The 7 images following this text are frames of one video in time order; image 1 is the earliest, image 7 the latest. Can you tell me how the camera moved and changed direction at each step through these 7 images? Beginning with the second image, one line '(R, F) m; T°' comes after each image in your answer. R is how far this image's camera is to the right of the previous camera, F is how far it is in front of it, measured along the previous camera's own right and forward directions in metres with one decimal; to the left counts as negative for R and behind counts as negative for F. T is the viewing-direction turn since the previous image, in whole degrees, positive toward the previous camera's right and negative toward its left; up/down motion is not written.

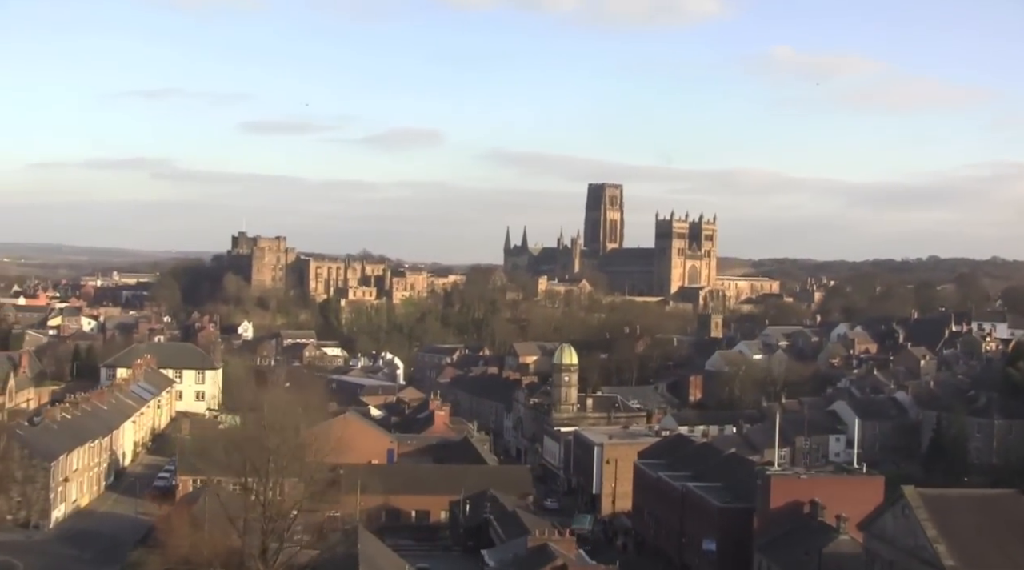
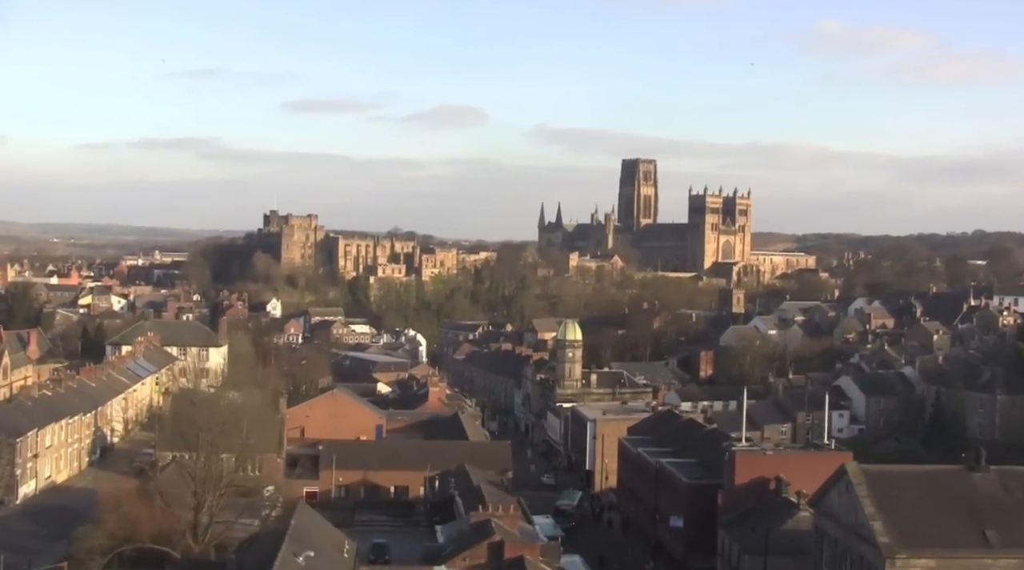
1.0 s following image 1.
(+2.7, +0.3) m; -2°
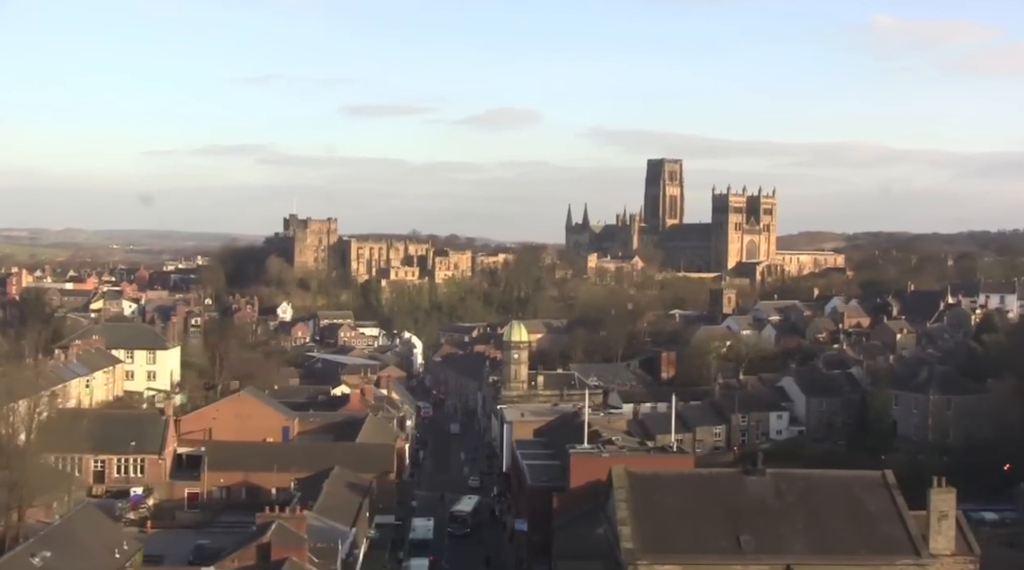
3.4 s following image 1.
(+6.9, +0.7) m; -4°
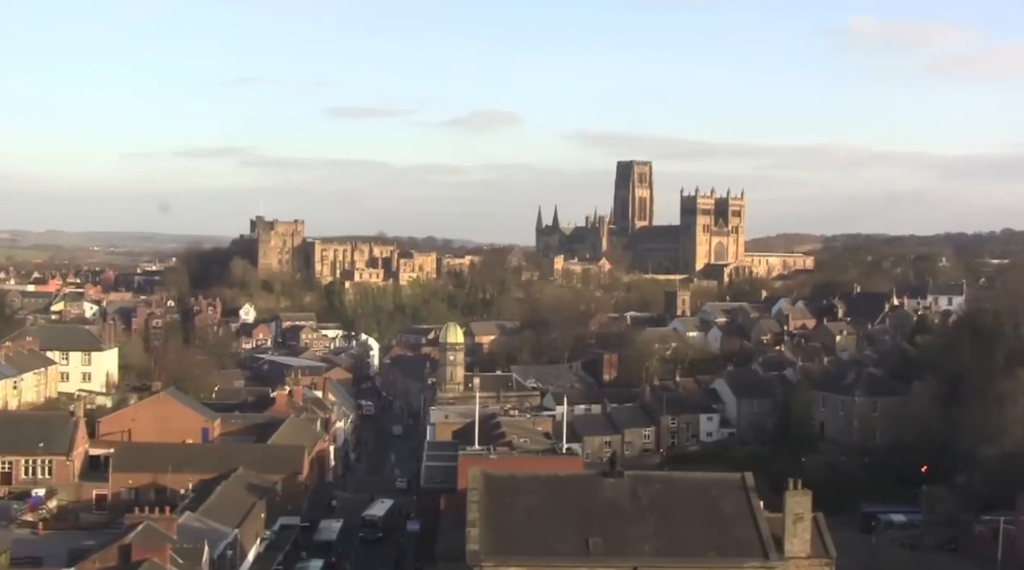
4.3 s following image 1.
(+2.9, +0.1) m; 0°
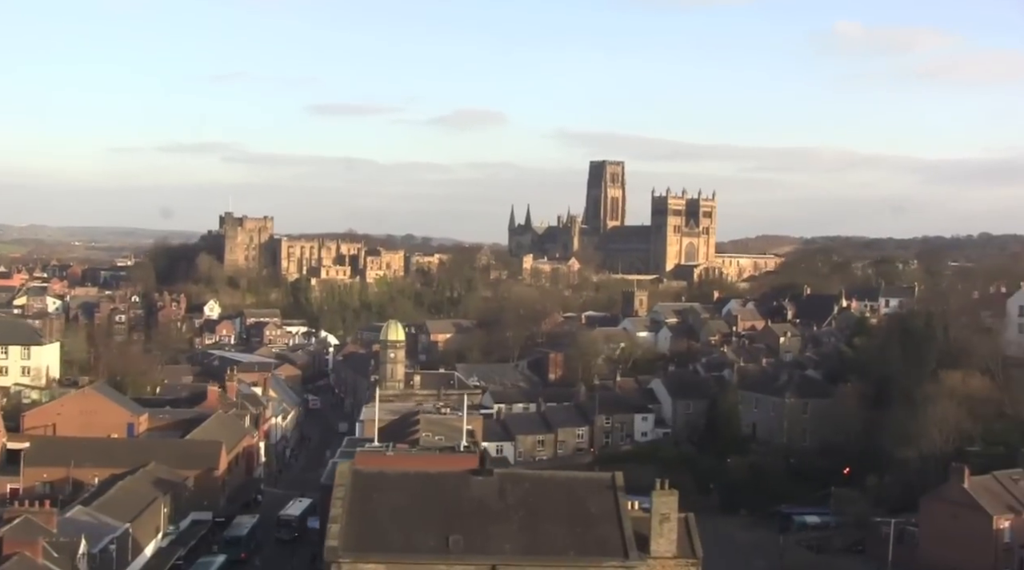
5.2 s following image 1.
(+2.5, +0.1) m; 0°
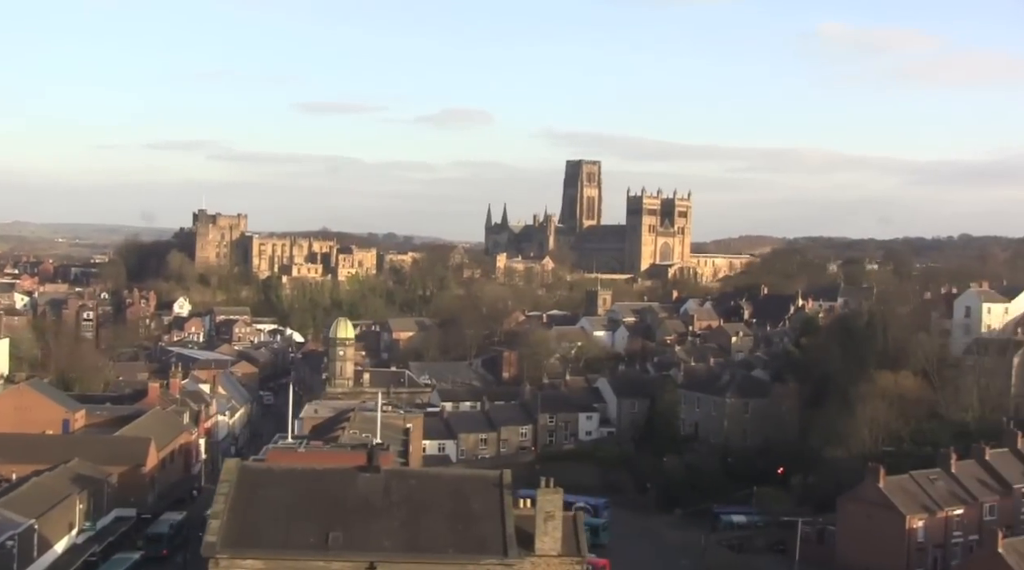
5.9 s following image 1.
(+2.2, +0.1) m; 0°
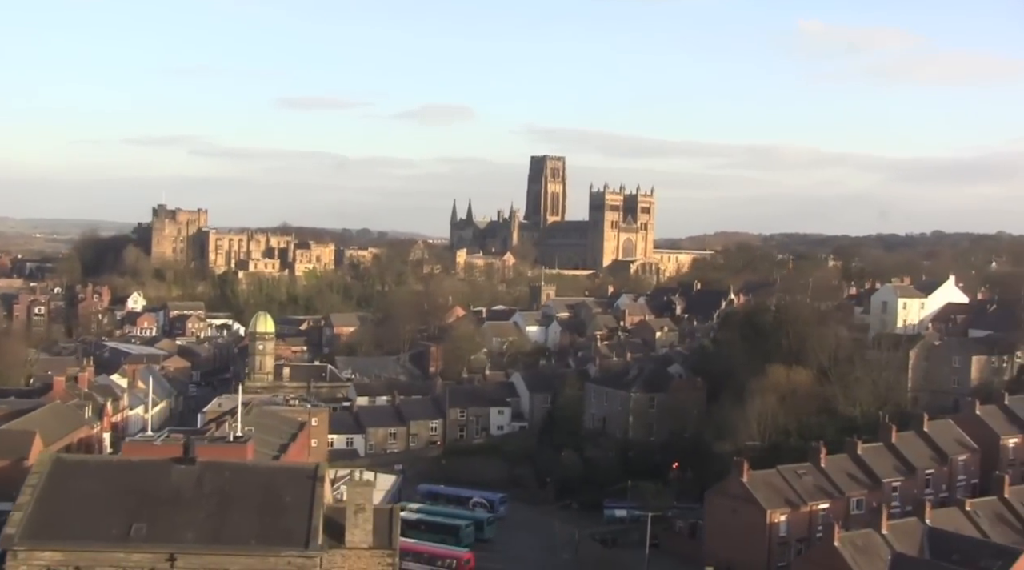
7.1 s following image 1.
(+3.7, +0.1) m; 0°
